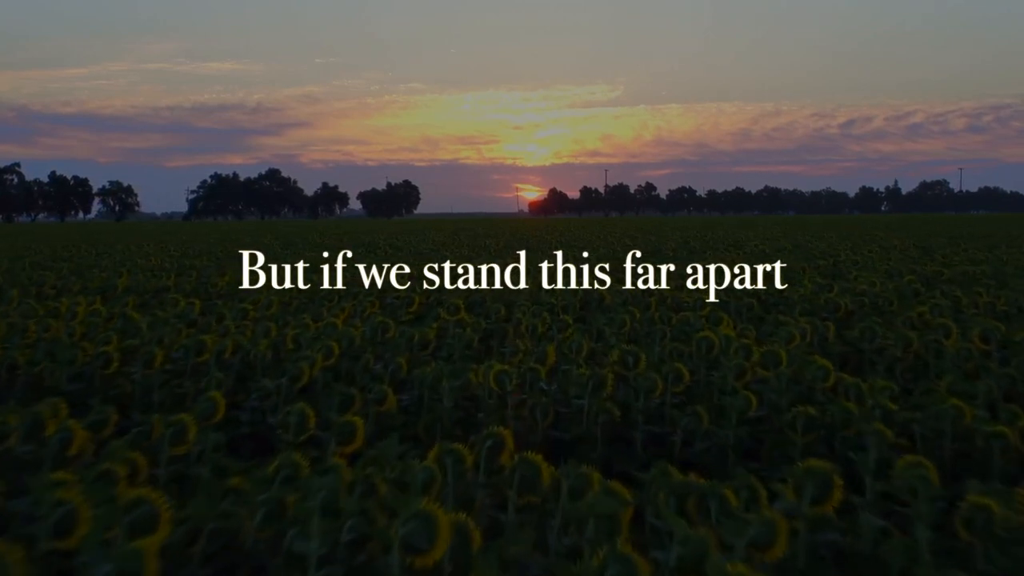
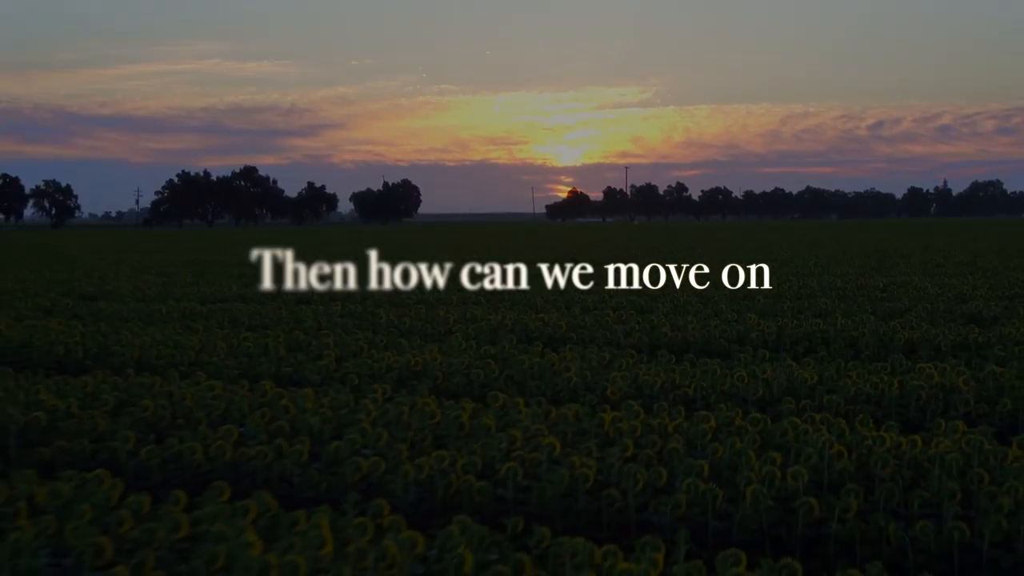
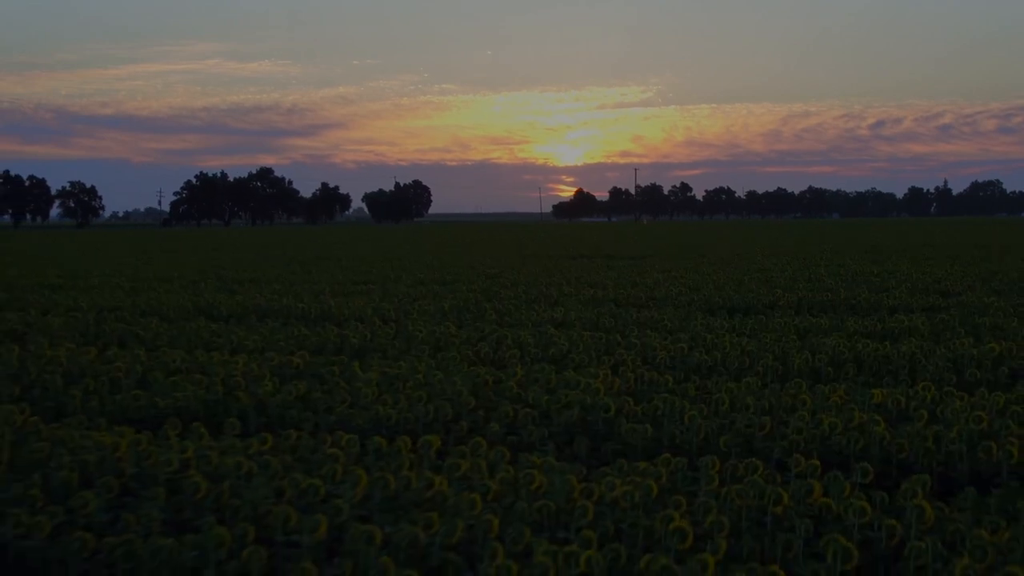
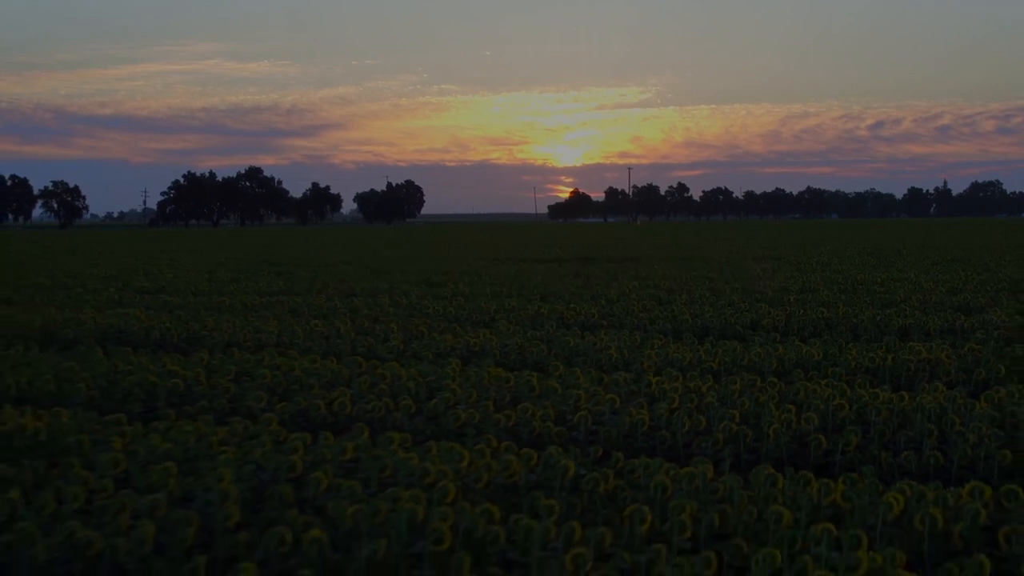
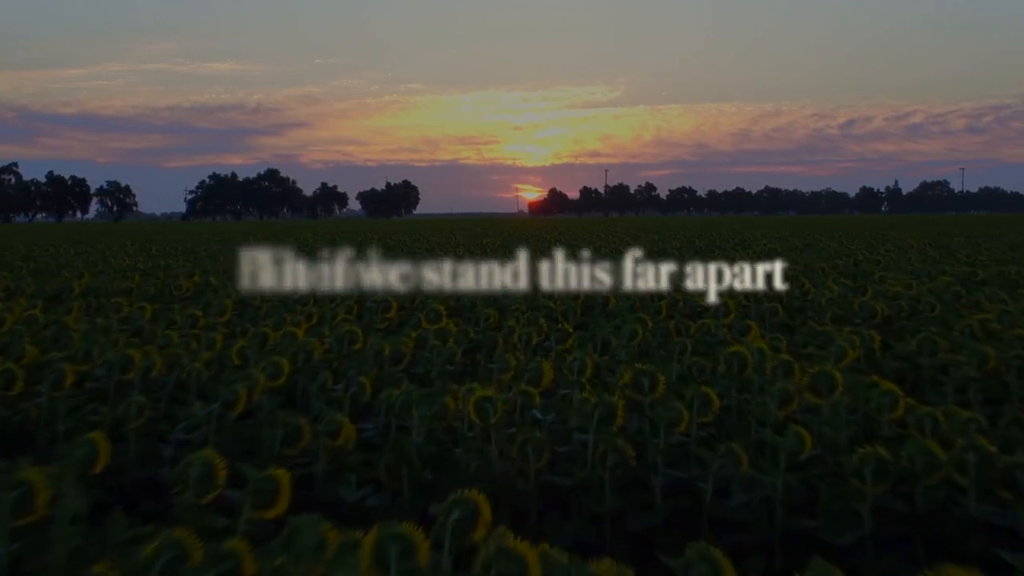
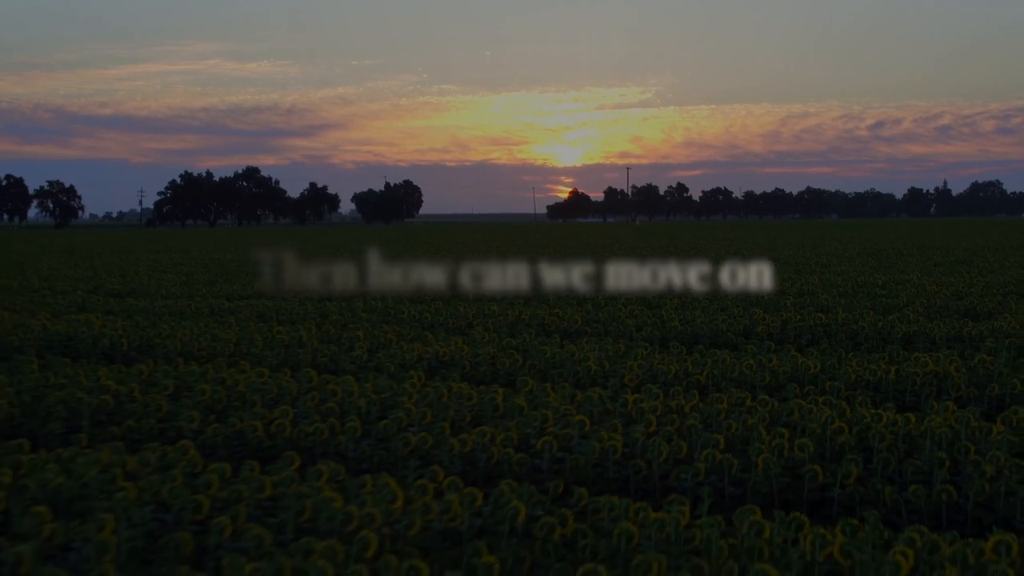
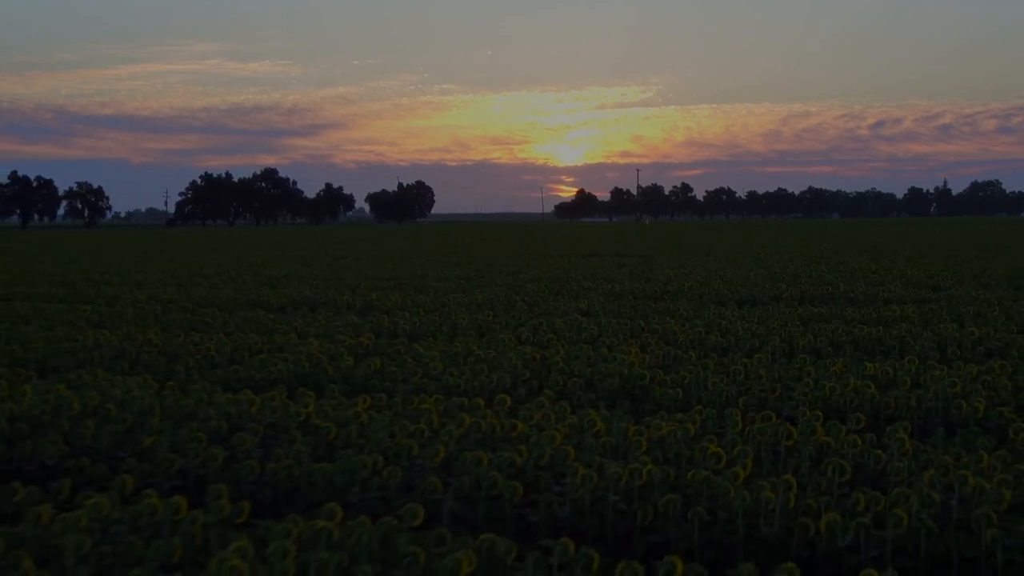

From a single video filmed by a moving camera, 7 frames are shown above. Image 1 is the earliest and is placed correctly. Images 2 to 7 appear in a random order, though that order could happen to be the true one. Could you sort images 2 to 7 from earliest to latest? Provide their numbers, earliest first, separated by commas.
5, 2, 6, 4, 3, 7
